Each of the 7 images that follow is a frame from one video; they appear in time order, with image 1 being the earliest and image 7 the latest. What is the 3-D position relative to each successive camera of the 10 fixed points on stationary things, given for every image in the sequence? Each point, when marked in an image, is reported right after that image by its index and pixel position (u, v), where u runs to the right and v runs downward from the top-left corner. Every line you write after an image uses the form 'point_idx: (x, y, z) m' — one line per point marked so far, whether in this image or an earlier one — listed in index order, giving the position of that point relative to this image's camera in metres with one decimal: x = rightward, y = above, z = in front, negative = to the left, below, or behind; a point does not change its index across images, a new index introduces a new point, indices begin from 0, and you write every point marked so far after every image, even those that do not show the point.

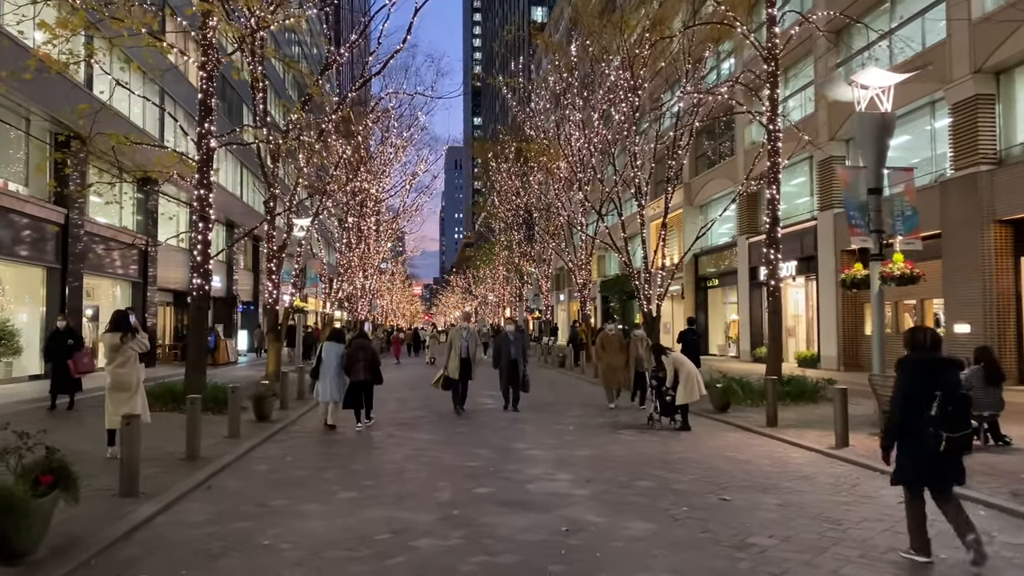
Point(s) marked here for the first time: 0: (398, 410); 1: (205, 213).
0: (-2.3, -2.4, +16.8) m
1: (-5.8, +1.4, +15.5) m
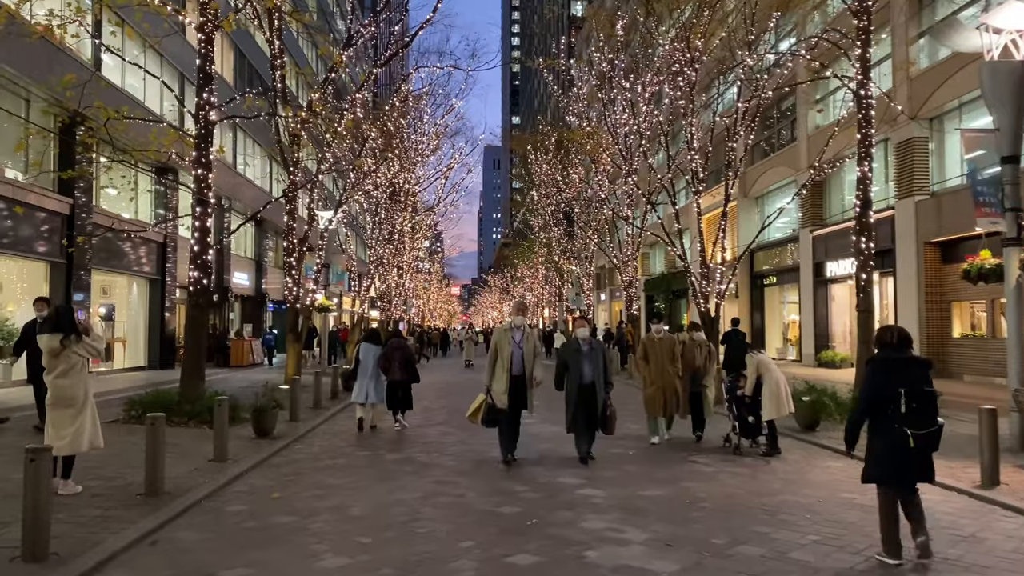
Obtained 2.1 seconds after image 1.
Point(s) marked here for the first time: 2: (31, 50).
0: (-1.5, -2.3, +14.6) m
1: (-5.1, +1.5, +13.5) m
2: (-10.7, +5.4, +18.4) m
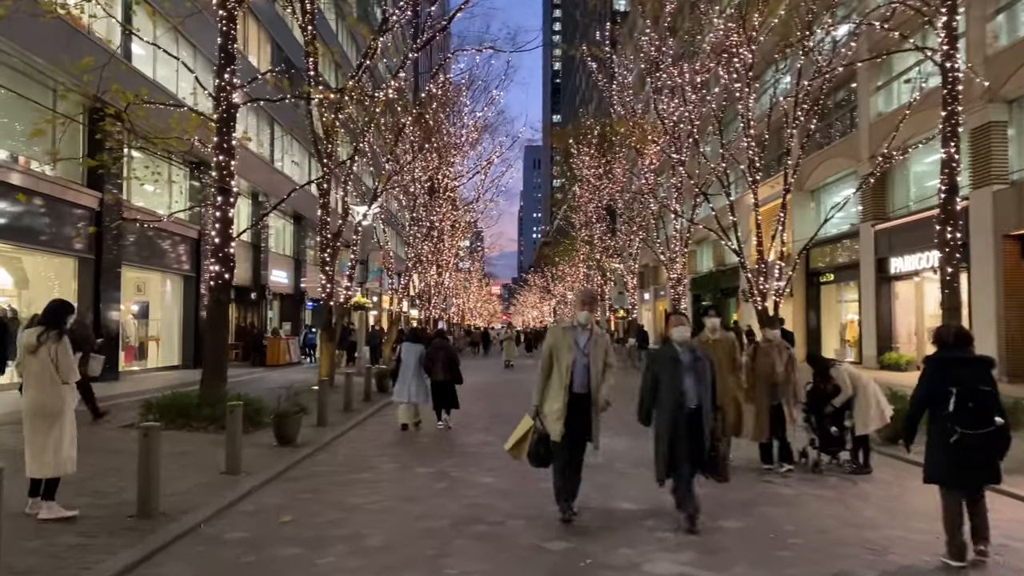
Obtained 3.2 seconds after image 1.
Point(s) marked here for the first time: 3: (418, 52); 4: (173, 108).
0: (-0.8, -2.2, +13.5) m
1: (-4.4, +1.6, +12.6) m
2: (-9.8, +5.4, +17.8) m
3: (-2.3, +5.7, +19.8) m
4: (-5.5, +2.9, +13.2) m
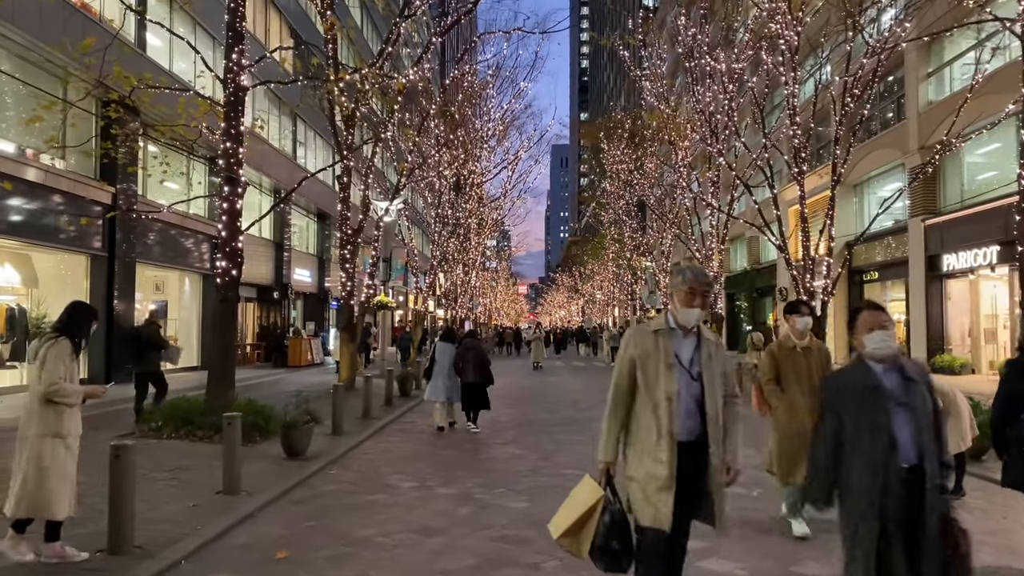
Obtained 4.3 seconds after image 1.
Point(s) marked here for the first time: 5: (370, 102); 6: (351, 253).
0: (-0.3, -2.2, +12.5) m
1: (-3.9, +1.7, +11.7) m
2: (-9.2, +5.5, +17.0) m
3: (-1.6, +5.7, +18.8) m
4: (-5.0, +3.0, +12.3) m
5: (-3.3, +4.4, +19.5) m
6: (-3.8, +0.8, +19.4) m
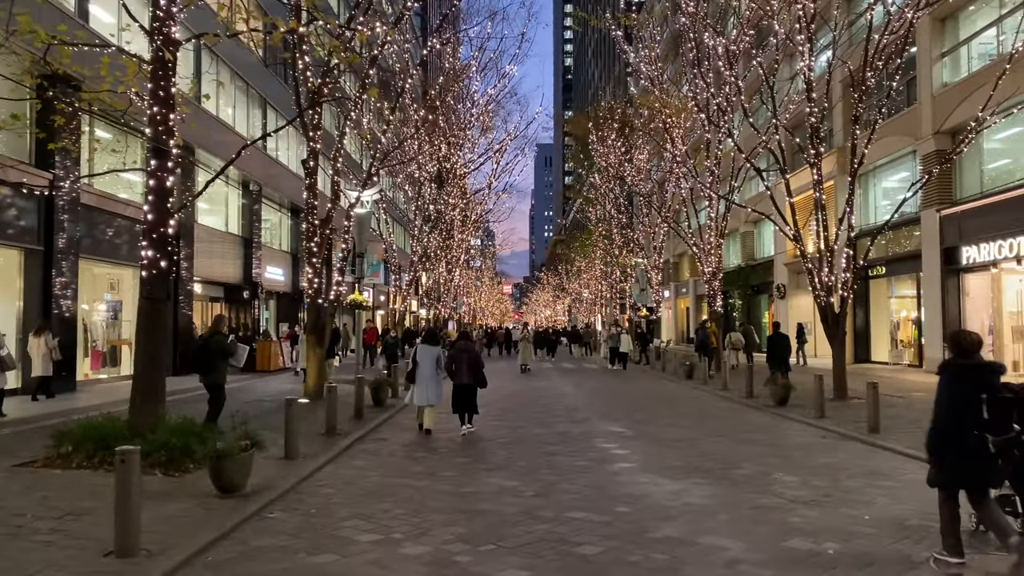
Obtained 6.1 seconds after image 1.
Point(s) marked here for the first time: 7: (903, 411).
0: (-0.5, -2.1, +10.6) m
1: (-4.1, +1.7, +9.7) m
2: (-9.4, +5.5, +14.9) m
3: (-1.9, +5.8, +16.8) m
4: (-5.2, +3.0, +10.3) m
5: (-3.7, +4.5, +17.5) m
6: (-4.1, +0.9, +17.4) m
7: (+6.9, -2.2, +14.5) m
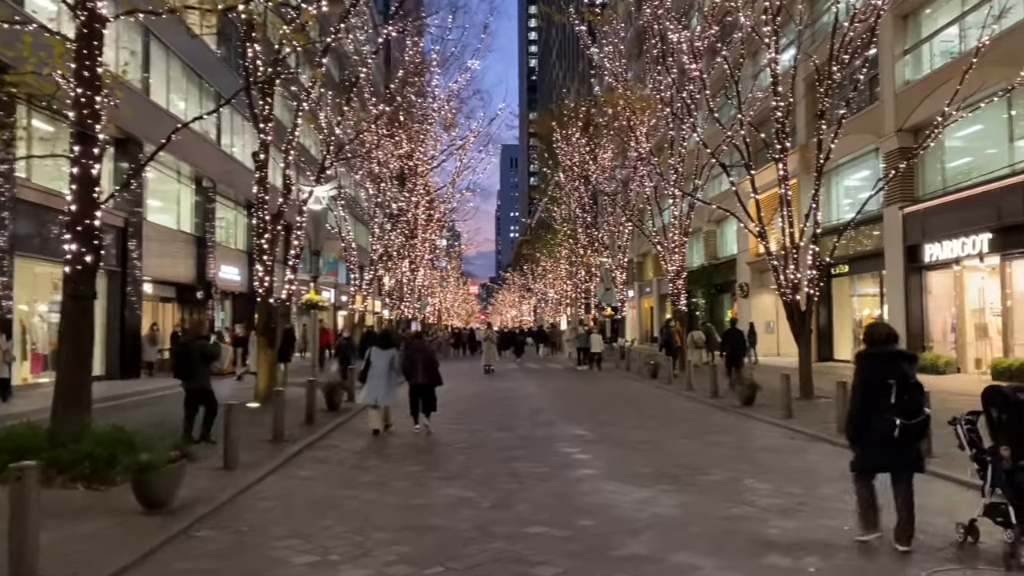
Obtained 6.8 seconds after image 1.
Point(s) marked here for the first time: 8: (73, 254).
0: (-1.0, -2.1, +10.0) m
1: (-4.6, +1.8, +8.9) m
2: (-10.2, +5.5, +13.9) m
3: (-2.7, +5.8, +16.2) m
4: (-5.7, +3.0, +9.5) m
5: (-4.5, +4.5, +16.7) m
6: (-4.9, +0.9, +16.6) m
7: (+6.2, -2.1, +14.2) m
8: (-4.7, +0.3, +8.8) m
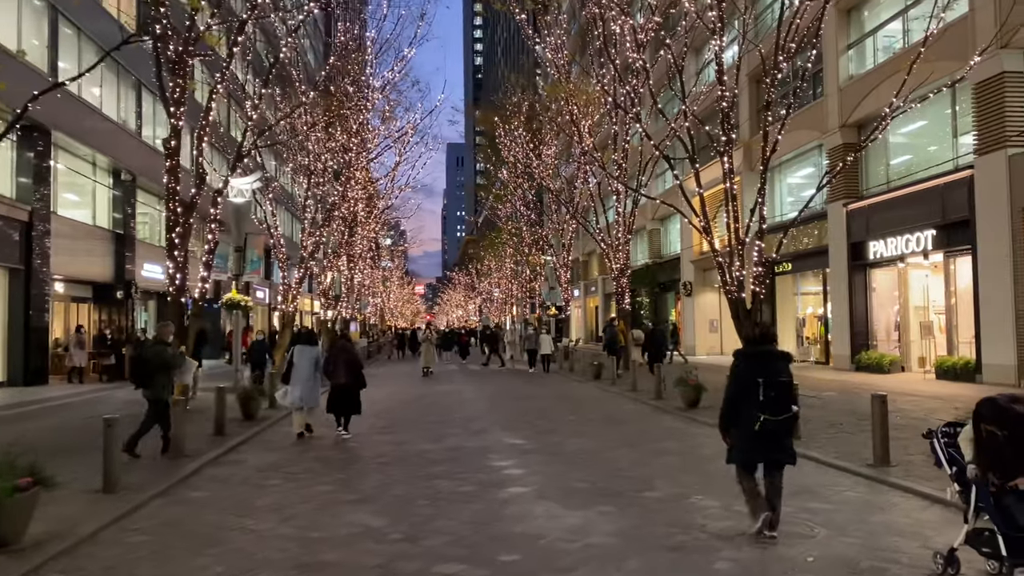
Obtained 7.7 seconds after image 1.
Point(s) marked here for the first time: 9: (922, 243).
0: (-1.8, -2.0, +8.9) m
1: (-5.3, +1.8, +7.6) m
2: (-11.2, +5.5, +12.3) m
3: (-3.9, +5.9, +15.0) m
4: (-6.5, +3.1, +8.2) m
5: (-5.7, +4.5, +15.5) m
6: (-6.1, +1.0, +15.3) m
7: (+5.1, -2.1, +13.6) m
8: (-5.4, +0.4, +7.5) m
9: (+9.9, +1.1, +20.0) m
